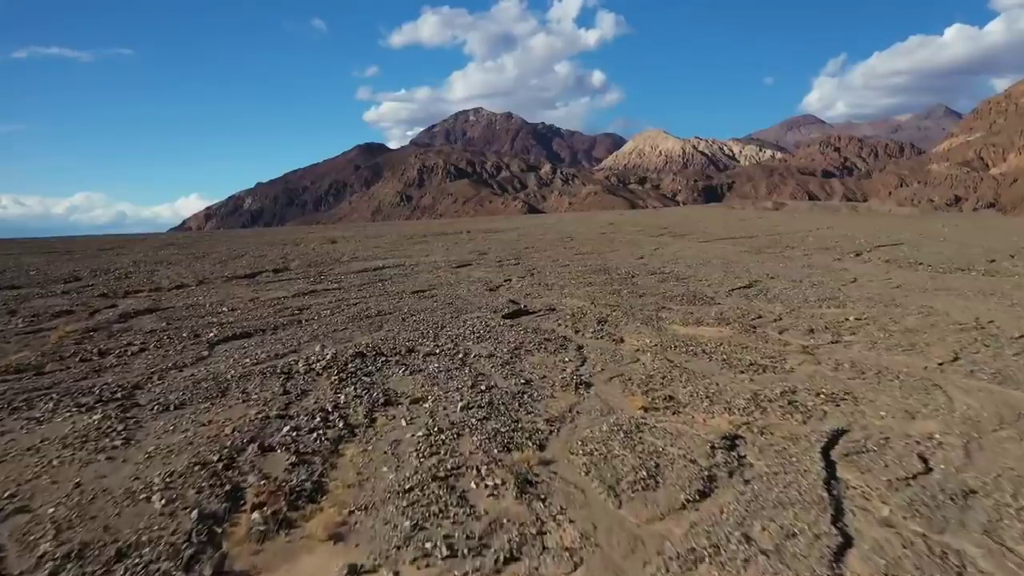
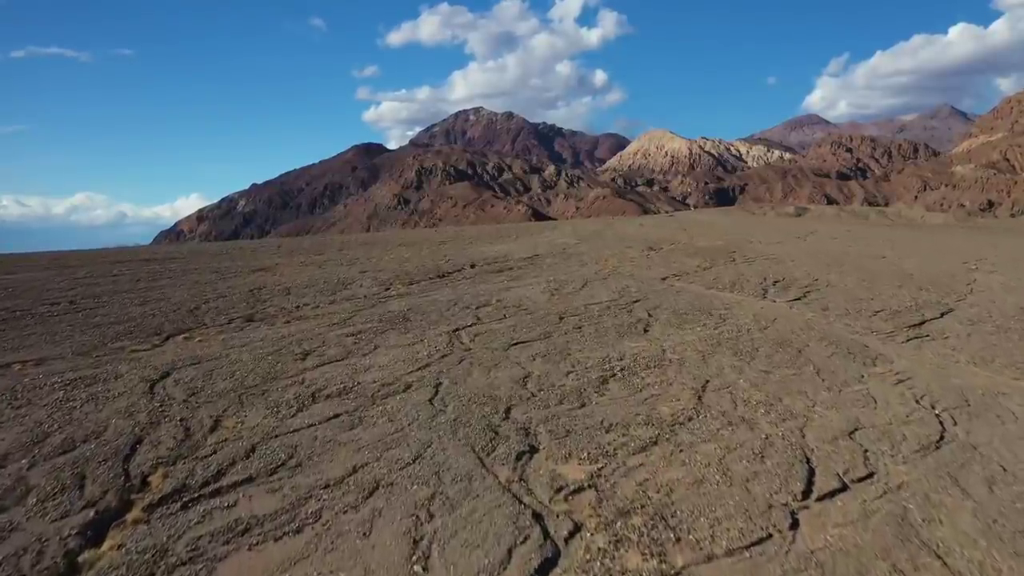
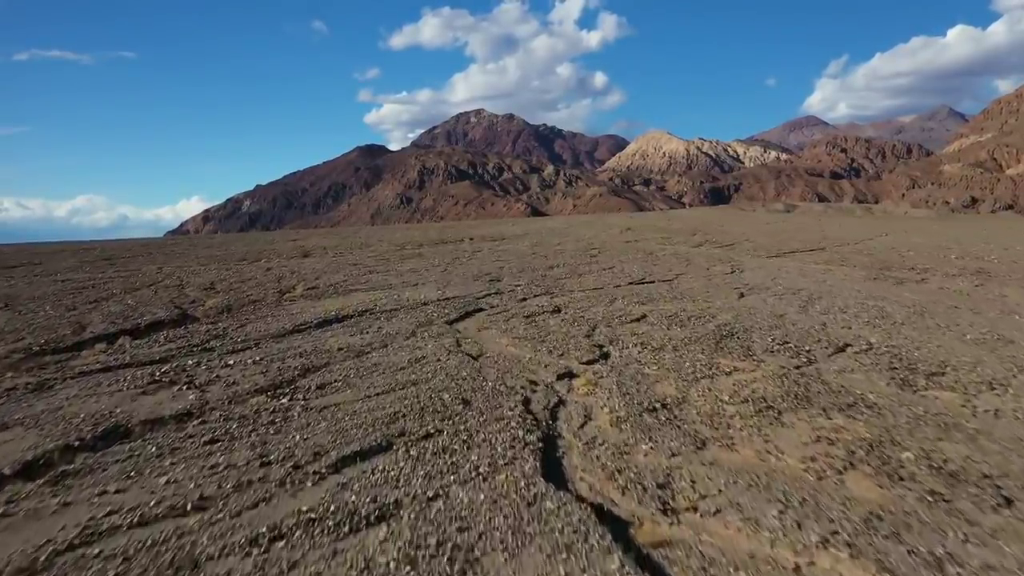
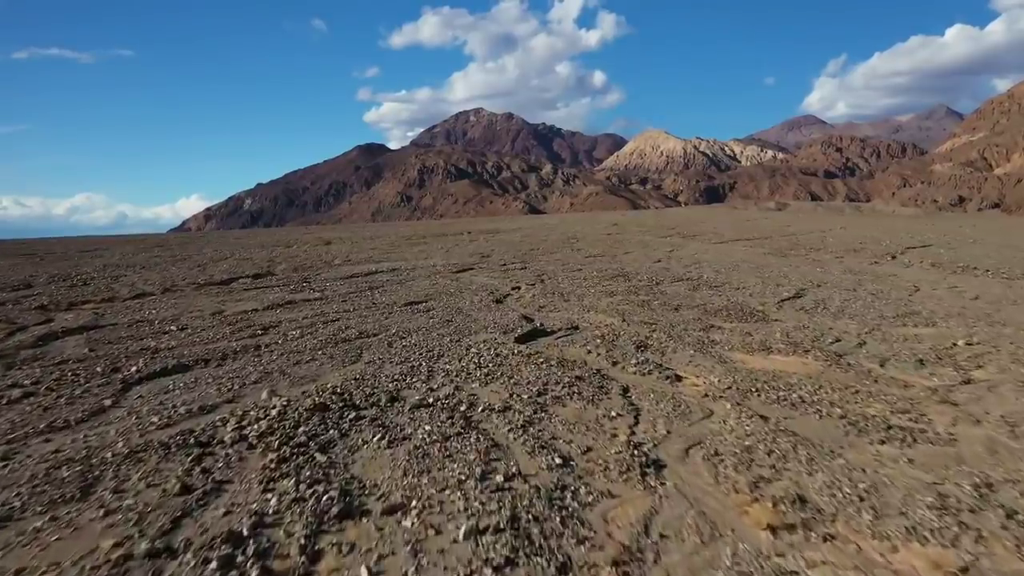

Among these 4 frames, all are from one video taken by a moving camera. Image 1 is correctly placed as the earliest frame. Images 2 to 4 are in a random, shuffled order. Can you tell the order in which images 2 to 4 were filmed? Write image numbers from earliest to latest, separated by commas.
4, 3, 2
